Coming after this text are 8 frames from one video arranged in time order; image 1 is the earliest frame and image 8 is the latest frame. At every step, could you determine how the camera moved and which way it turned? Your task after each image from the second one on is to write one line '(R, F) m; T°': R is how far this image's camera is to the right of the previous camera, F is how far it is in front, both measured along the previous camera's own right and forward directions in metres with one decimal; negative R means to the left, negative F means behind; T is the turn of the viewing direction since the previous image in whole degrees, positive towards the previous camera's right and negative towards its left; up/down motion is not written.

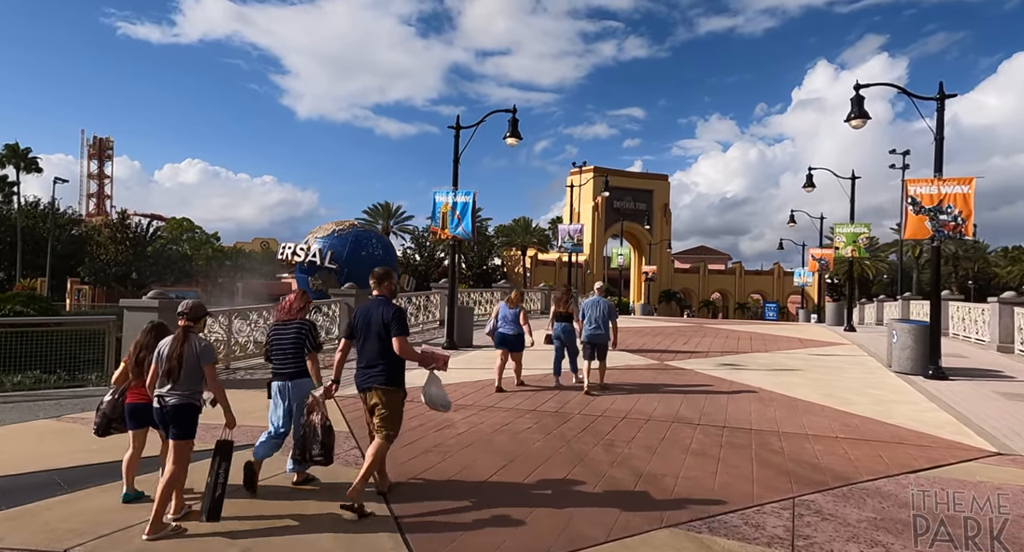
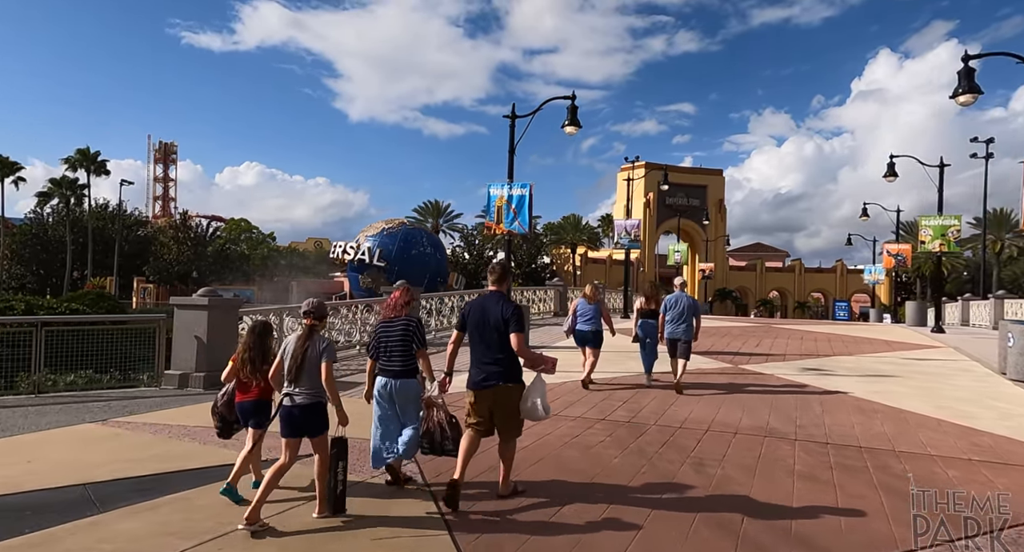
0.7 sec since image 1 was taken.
(-0.2, +0.6) m; -4°
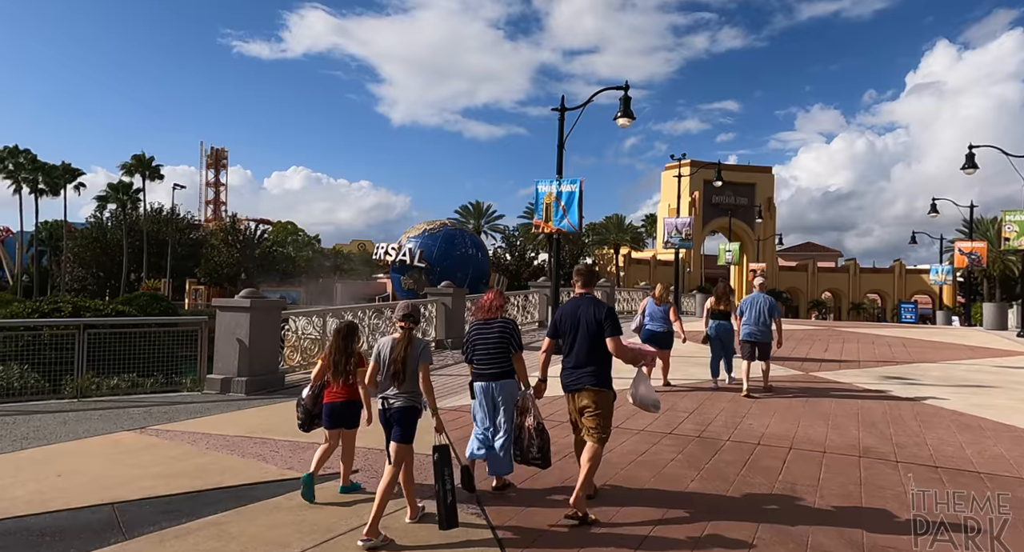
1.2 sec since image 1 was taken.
(-0.2, +0.5) m; -3°
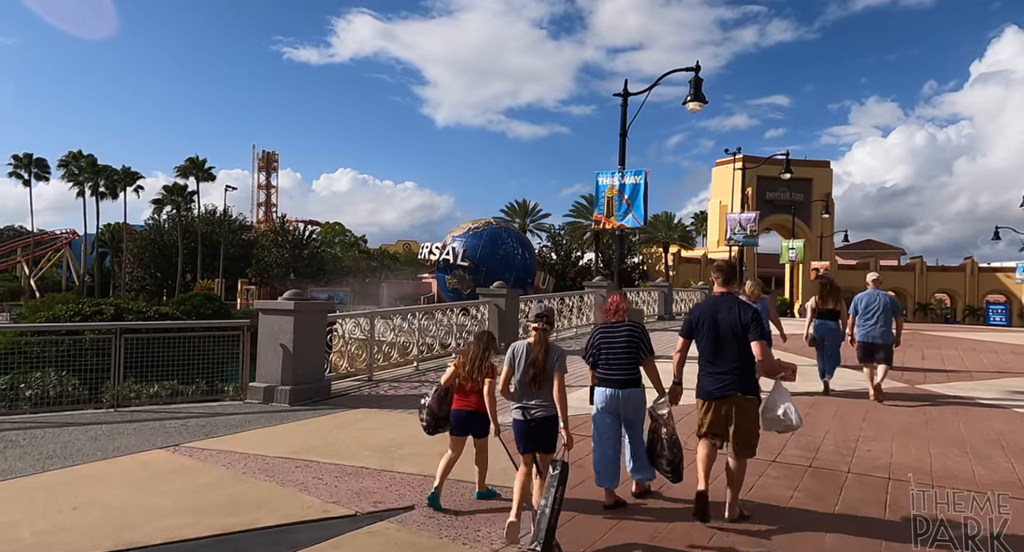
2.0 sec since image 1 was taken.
(-0.3, +0.9) m; -4°
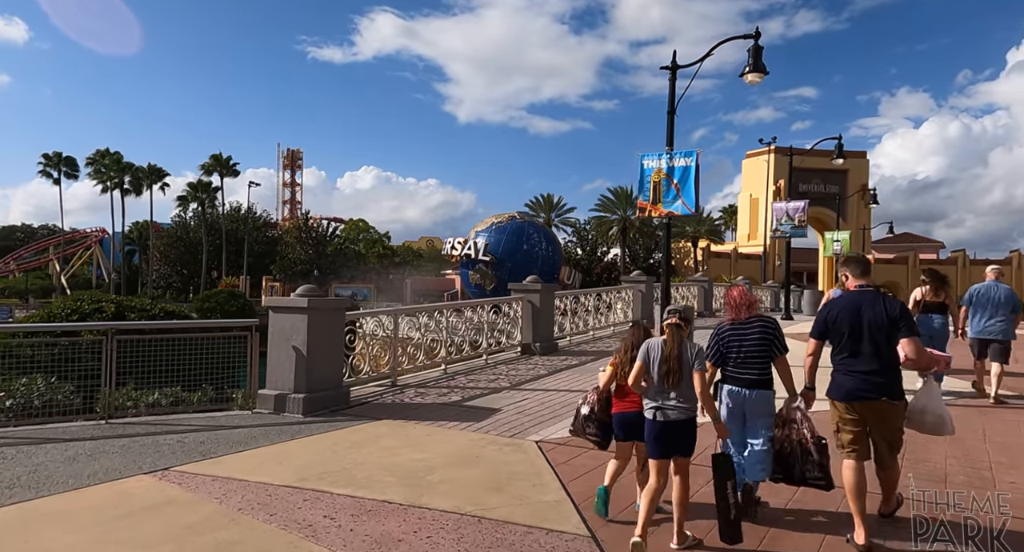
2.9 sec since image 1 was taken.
(-0.2, +1.1) m; -2°
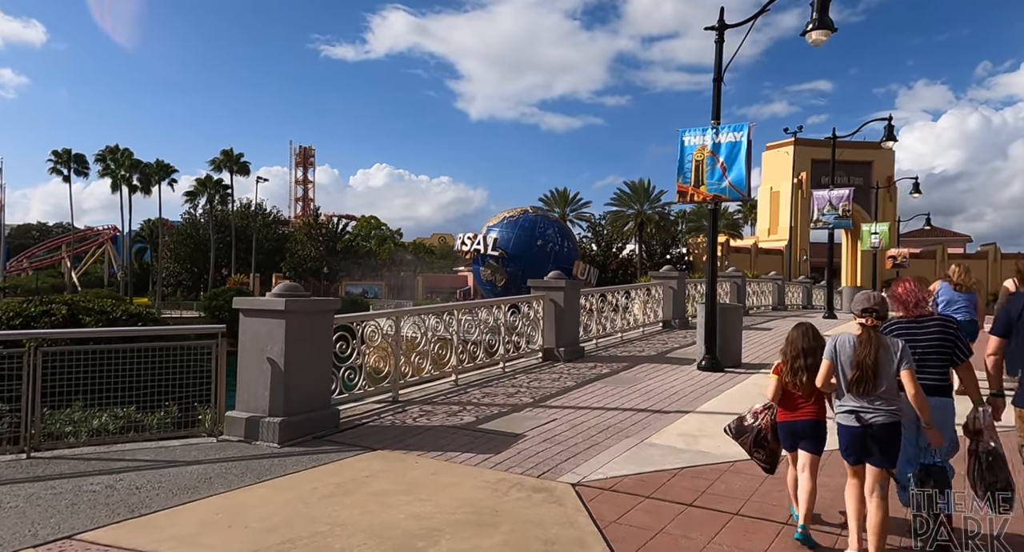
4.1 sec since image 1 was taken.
(-0.1, +1.6) m; -1°
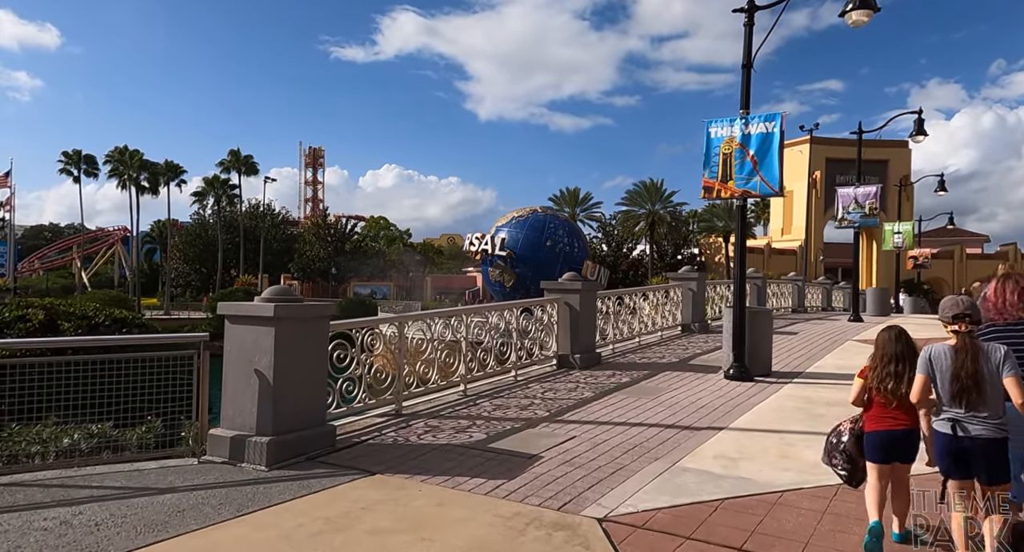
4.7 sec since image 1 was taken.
(-0.1, +0.7) m; -1°
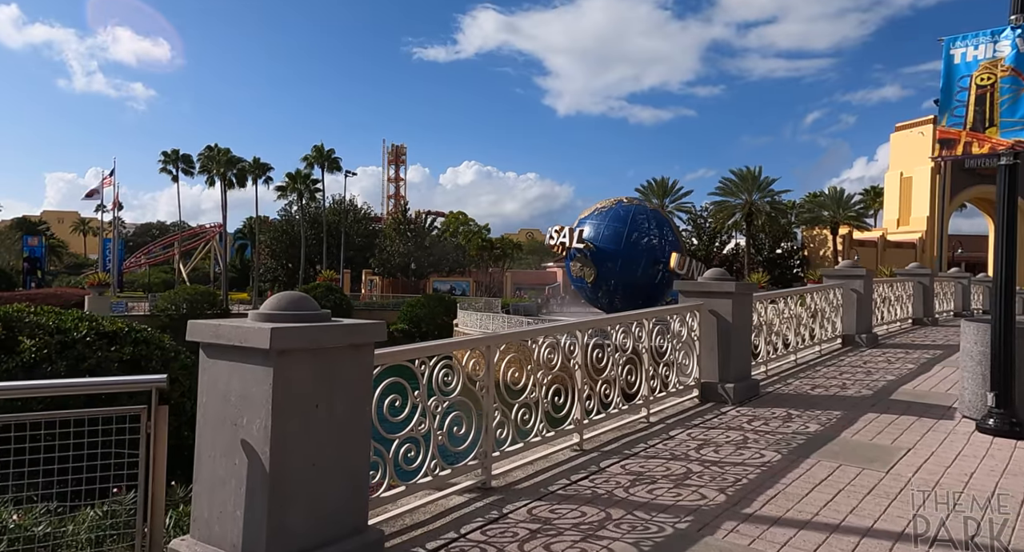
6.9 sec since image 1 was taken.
(-0.5, +2.7) m; -6°
